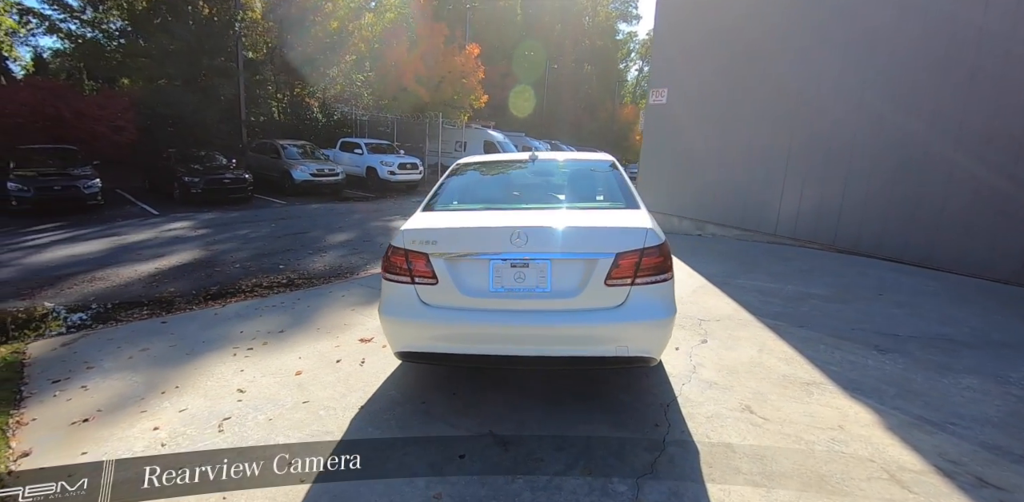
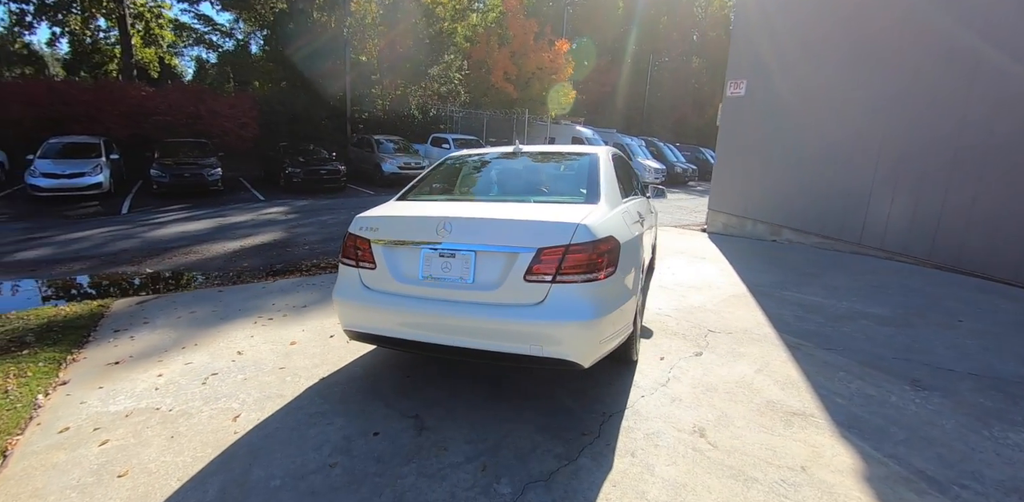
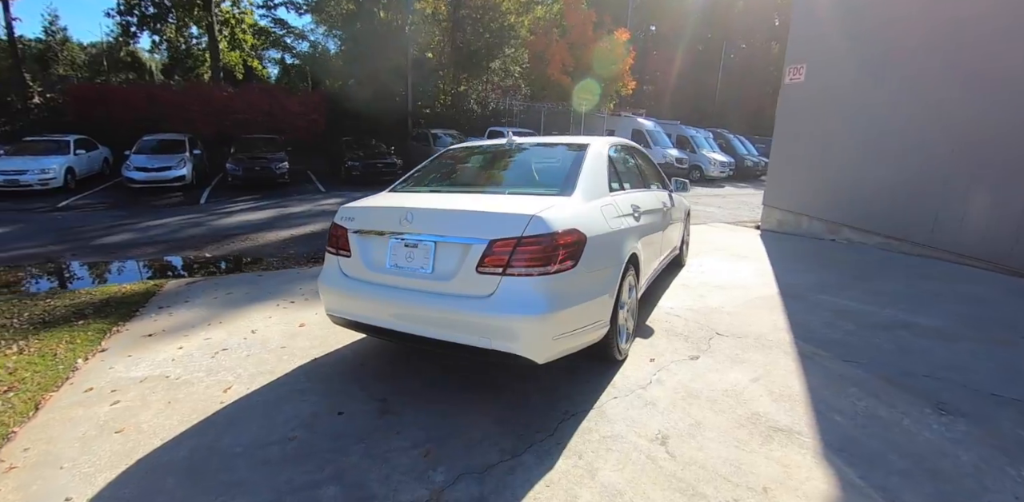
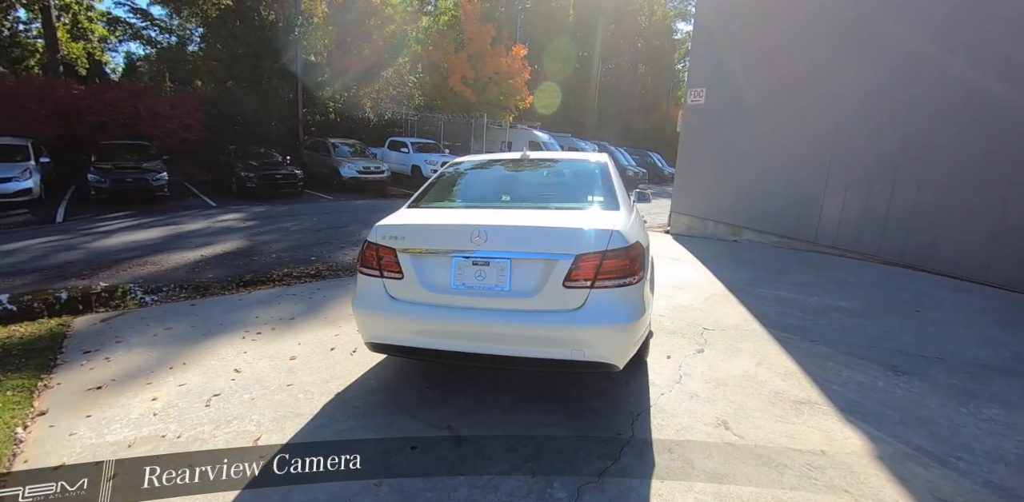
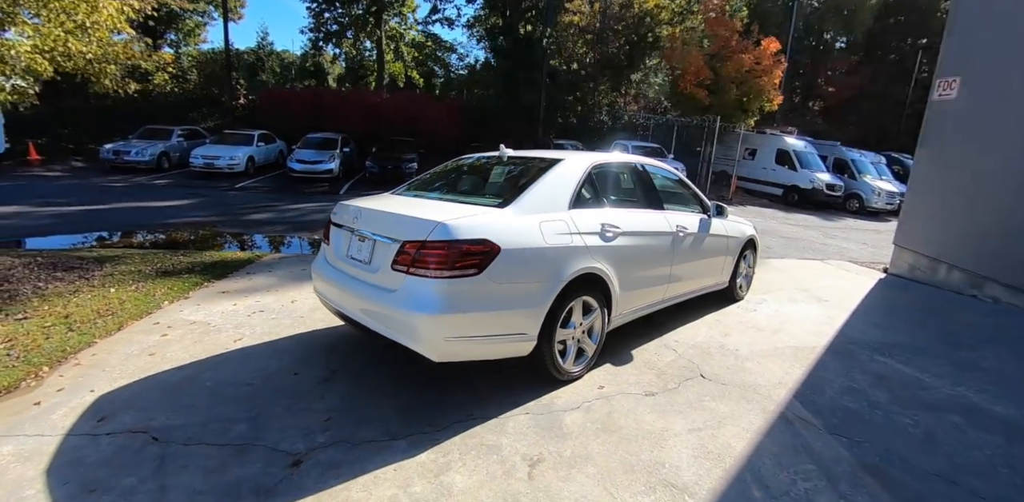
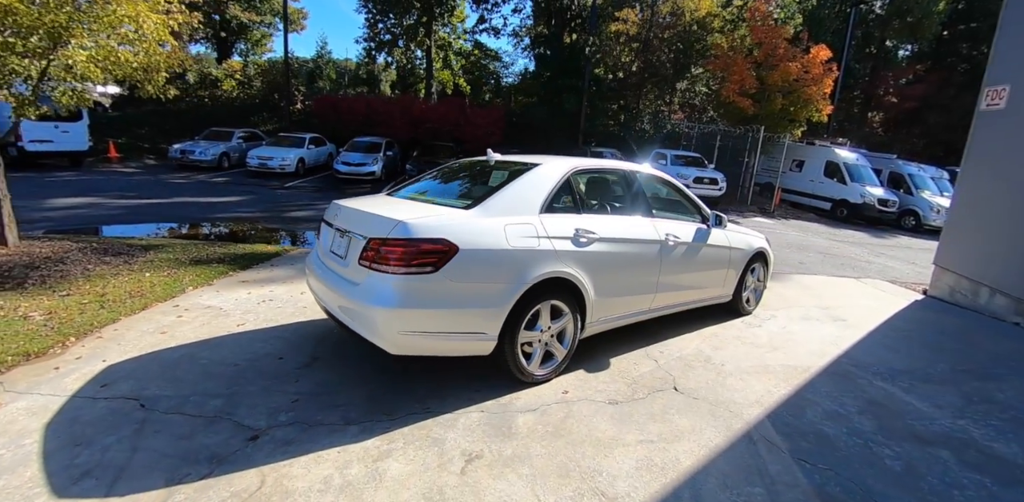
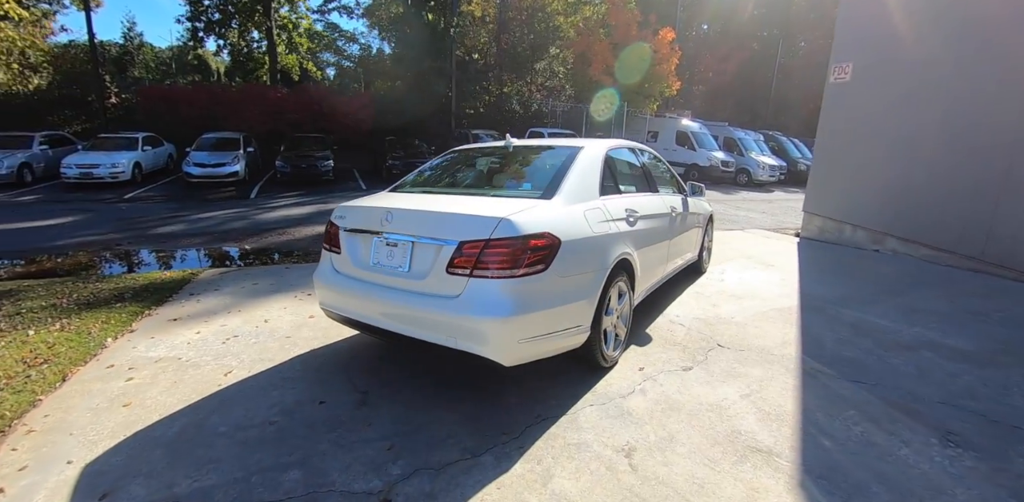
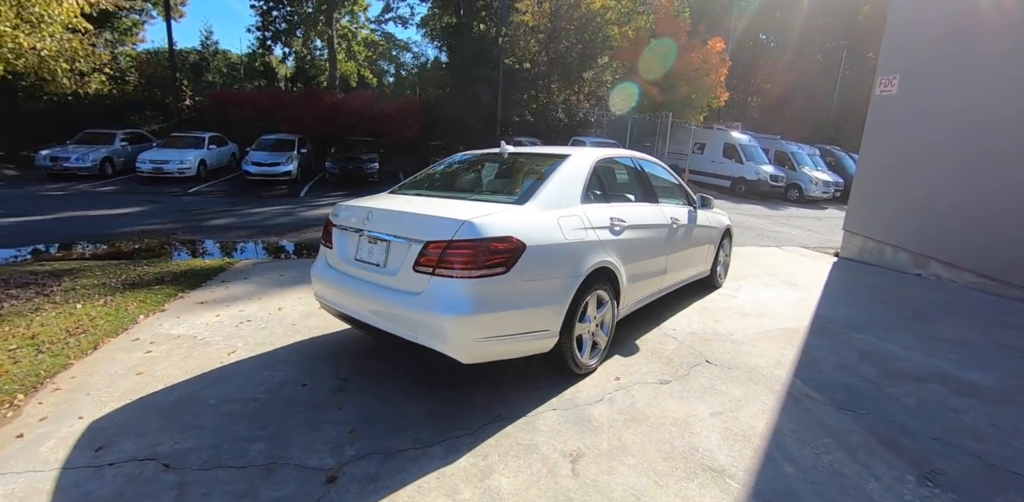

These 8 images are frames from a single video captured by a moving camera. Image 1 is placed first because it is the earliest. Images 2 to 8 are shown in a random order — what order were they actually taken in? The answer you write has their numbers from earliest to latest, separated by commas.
4, 2, 3, 7, 8, 5, 6
